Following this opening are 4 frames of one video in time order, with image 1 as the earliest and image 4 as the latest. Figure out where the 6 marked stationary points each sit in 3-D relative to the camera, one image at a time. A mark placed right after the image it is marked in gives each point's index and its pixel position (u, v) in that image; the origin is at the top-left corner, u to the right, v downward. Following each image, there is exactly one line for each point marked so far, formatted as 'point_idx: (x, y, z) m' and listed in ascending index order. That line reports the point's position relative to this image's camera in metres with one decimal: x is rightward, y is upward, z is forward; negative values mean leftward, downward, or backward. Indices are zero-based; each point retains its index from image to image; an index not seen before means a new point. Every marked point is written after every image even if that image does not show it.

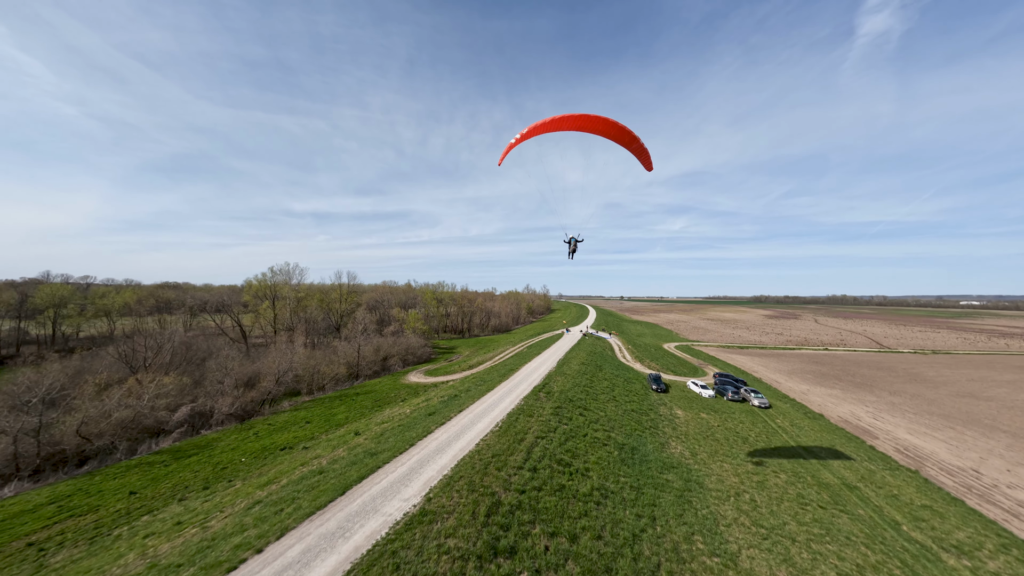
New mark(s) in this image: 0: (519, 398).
0: (+0.5, -7.9, +19.8) m
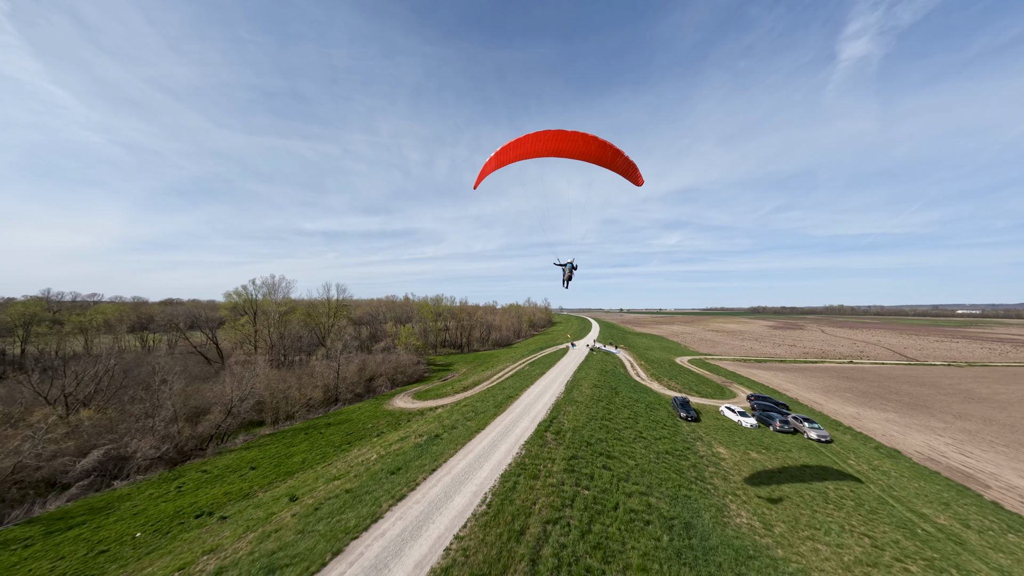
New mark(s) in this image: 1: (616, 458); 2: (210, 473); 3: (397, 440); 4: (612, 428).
0: (+0.4, -8.2, +14.6) m
1: (+5.8, -9.4, +15.3) m
2: (-21.5, -13.2, +19.7) m
3: (-8.3, -11.0, +19.9) m
4: (+7.1, -9.9, +19.4) m
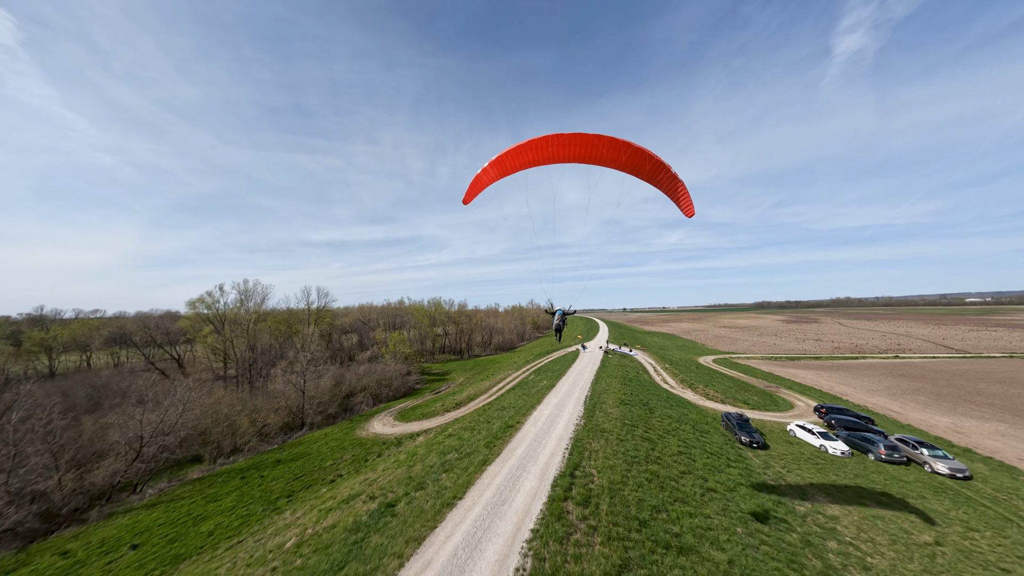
0: (+0.2, -7.3, +8.1) m
1: (+5.7, -8.3, +8.6) m
2: (-21.3, -13.0, +13.4) m
3: (-8.2, -10.3, +13.5) m
4: (+7.1, -8.8, +12.7) m
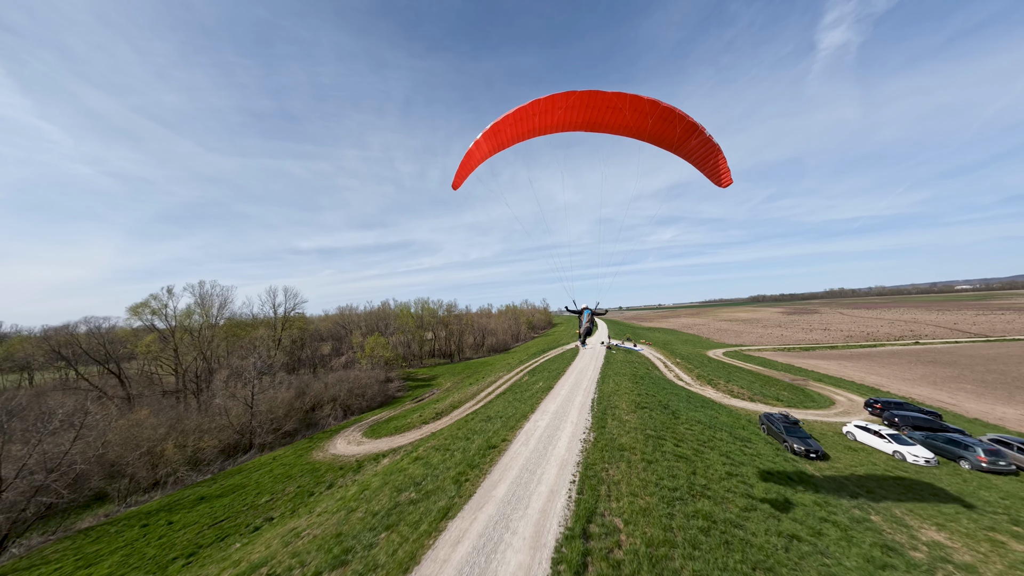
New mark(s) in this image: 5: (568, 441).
0: (-0.4, -5.8, +3.6) m
1: (+5.0, -6.6, +4.2) m
2: (-21.8, -12.3, +8.7) m
3: (-8.8, -9.2, +8.9) m
4: (+6.4, -7.1, +8.3) m
5: (+2.6, -6.7, +12.3) m
